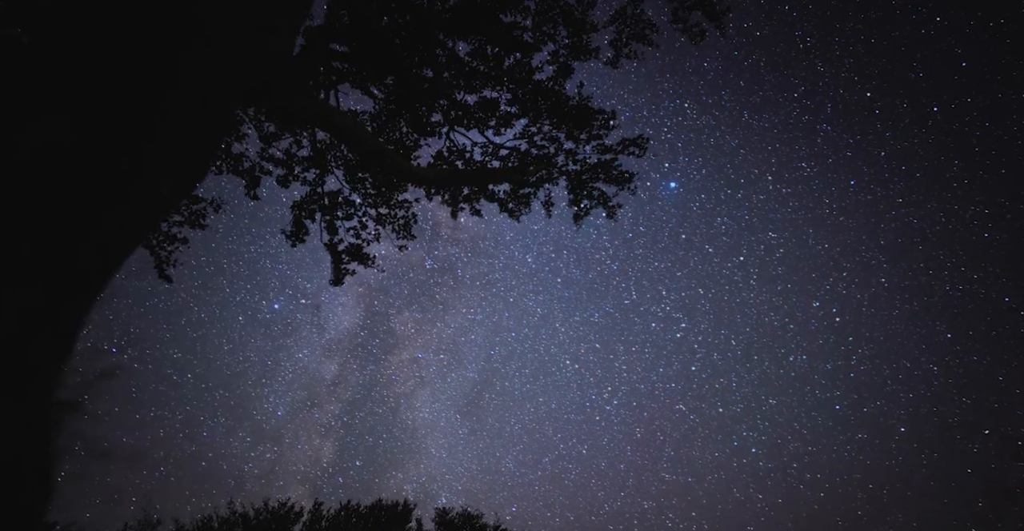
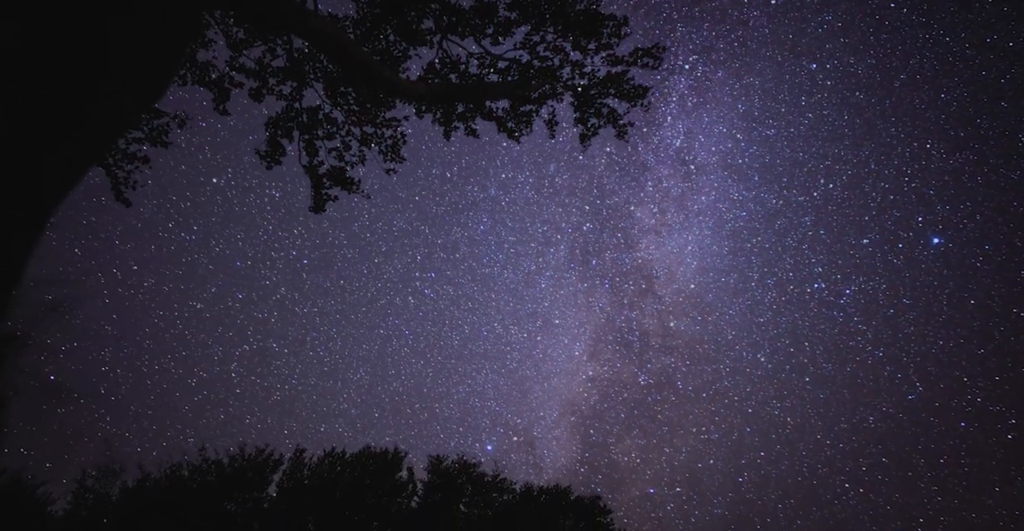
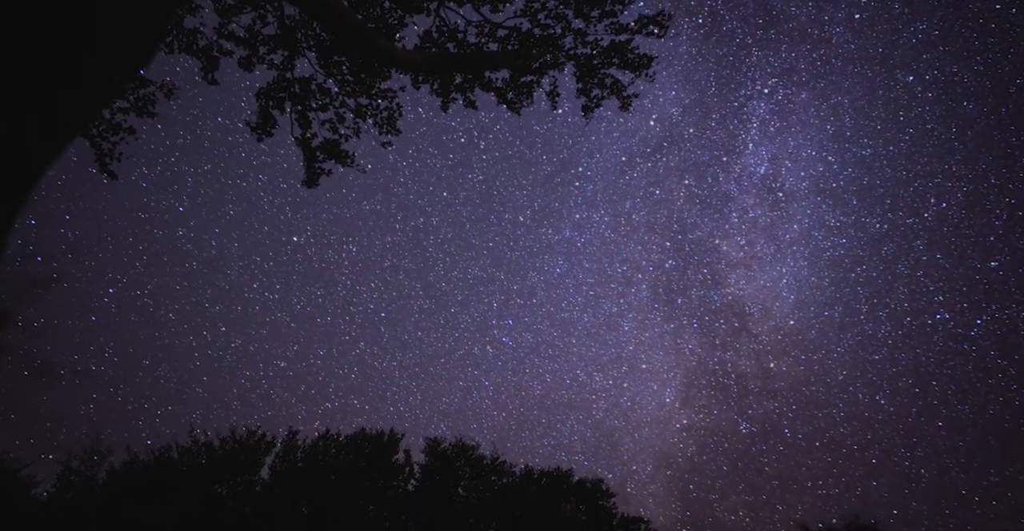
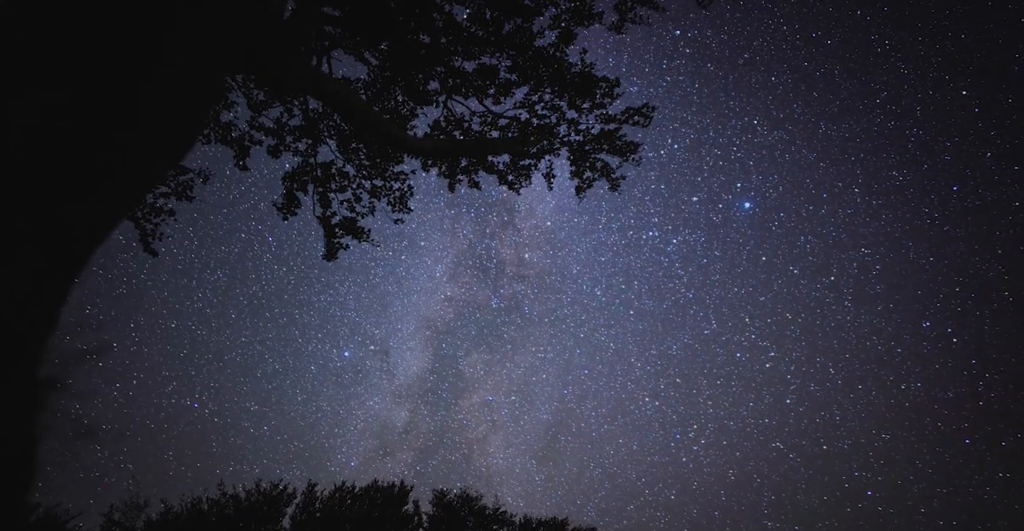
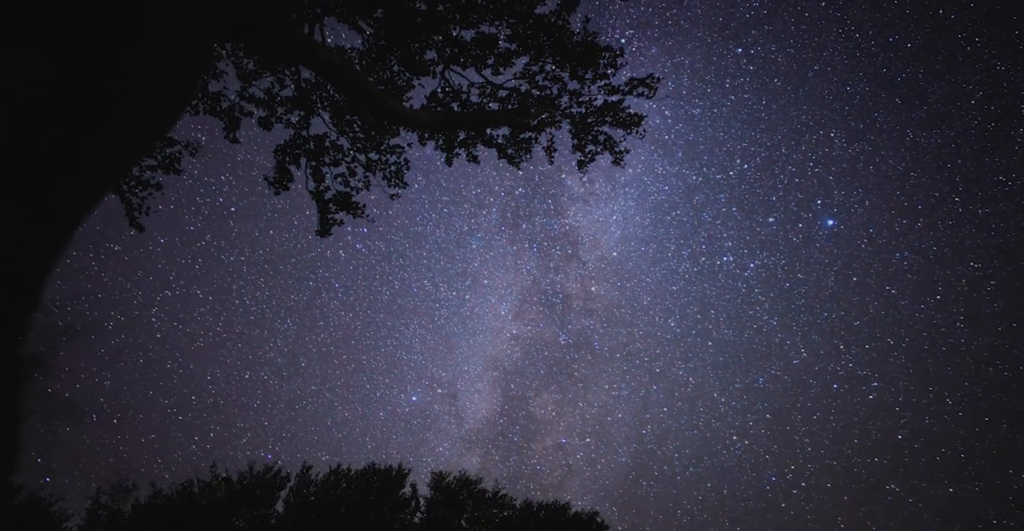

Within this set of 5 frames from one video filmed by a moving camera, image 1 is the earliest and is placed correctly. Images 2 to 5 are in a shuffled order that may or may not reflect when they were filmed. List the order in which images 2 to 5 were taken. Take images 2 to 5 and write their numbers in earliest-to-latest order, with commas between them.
4, 5, 2, 3
